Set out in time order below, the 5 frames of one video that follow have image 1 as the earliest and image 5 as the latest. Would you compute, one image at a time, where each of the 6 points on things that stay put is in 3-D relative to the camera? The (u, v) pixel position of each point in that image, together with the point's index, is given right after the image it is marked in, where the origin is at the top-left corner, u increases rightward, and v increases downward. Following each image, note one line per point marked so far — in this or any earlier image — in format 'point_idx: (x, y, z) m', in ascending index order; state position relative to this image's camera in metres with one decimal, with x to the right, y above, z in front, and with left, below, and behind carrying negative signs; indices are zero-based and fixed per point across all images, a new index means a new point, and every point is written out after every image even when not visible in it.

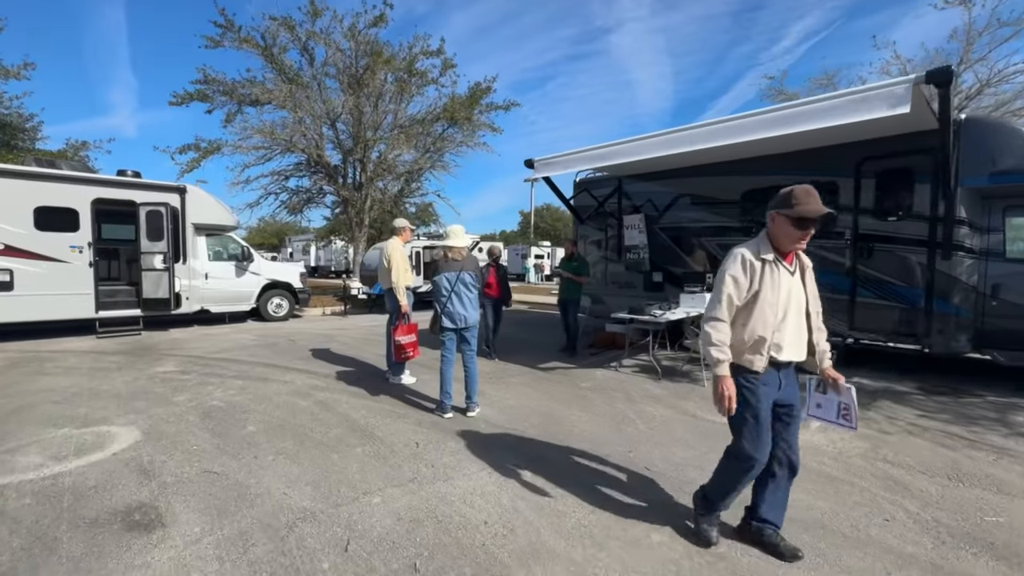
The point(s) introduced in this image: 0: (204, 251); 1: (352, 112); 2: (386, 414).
0: (-7.7, +0.9, +11.2) m
1: (-5.5, +5.9, +15.1) m
2: (-1.4, -1.4, +5.0) m
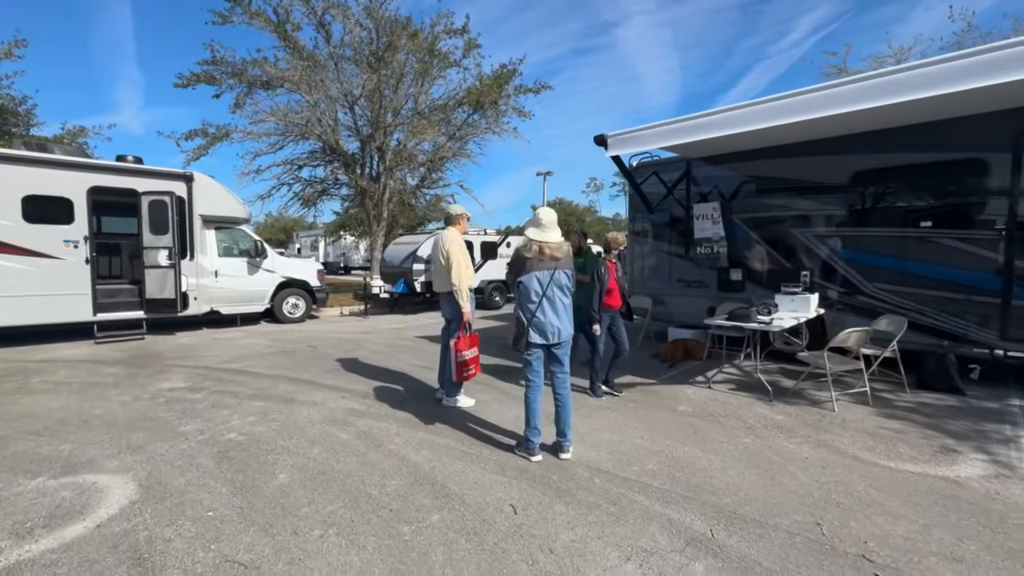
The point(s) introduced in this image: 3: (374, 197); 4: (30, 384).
0: (-6.8, +1.0, +10.1) m
1: (-4.5, +6.0, +14.0) m
2: (-0.5, -1.4, +3.8) m
3: (-4.7, +3.1, +15.4) m
4: (-6.6, -1.3, +6.1) m
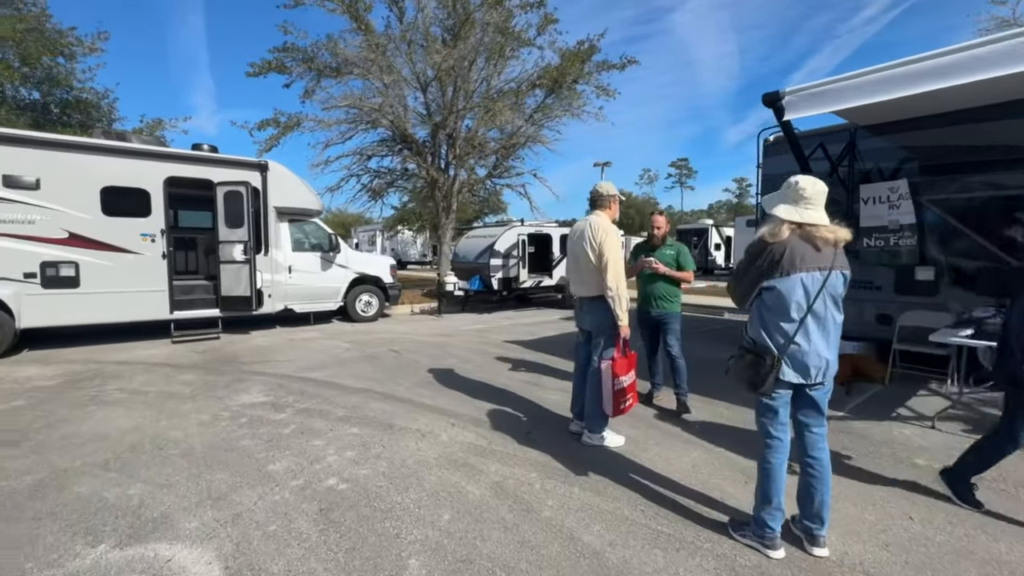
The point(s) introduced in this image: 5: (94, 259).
0: (-4.8, +1.0, +9.5) m
1: (-2.1, +6.1, +13.0) m
2: (+0.8, -1.5, +2.6) m
3: (-2.2, +3.2, +14.5) m
4: (-5.0, -1.3, +5.5) m
5: (-7.2, +0.5, +7.7) m
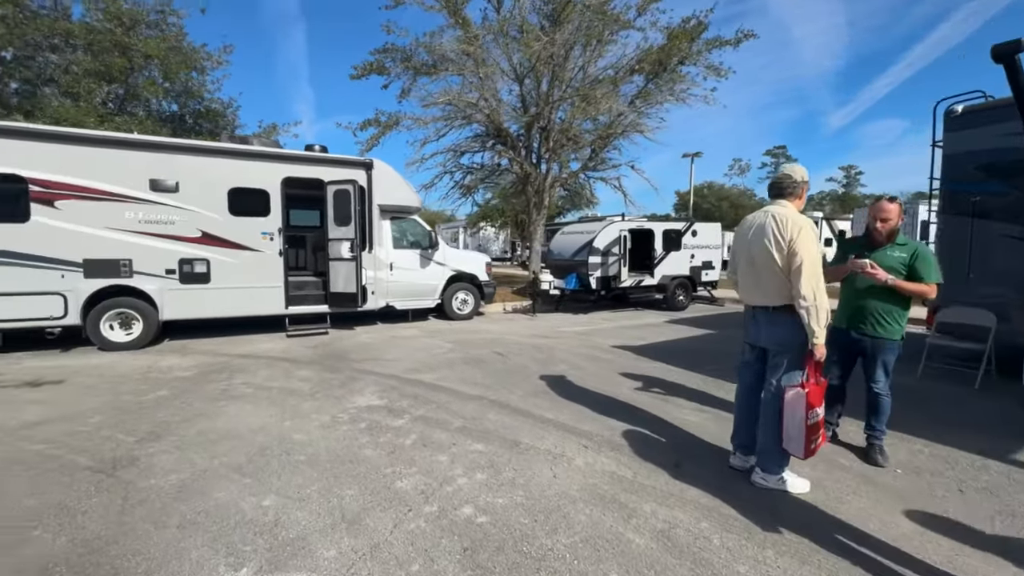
0: (-2.6, +1.1, +9.6) m
1: (+0.7, +6.1, +12.6) m
2: (+1.7, -1.5, +1.9) m
3: (+0.8, +3.3, +14.0) m
4: (-3.5, -1.2, +5.7) m
5: (-5.3, +0.6, +8.2) m
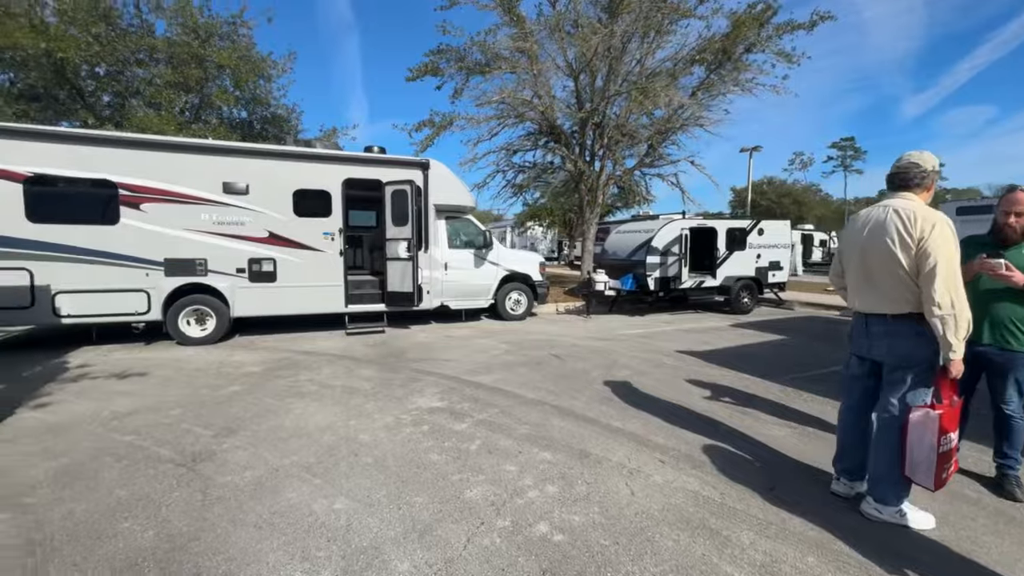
0: (-1.4, +1.1, +9.6) m
1: (+2.2, +6.1, +12.2) m
2: (+2.1, -1.6, +1.5) m
3: (+2.4, +3.3, +13.7) m
4: (-2.8, -1.2, +5.9) m
5: (-4.3, +0.6, +8.5) m
